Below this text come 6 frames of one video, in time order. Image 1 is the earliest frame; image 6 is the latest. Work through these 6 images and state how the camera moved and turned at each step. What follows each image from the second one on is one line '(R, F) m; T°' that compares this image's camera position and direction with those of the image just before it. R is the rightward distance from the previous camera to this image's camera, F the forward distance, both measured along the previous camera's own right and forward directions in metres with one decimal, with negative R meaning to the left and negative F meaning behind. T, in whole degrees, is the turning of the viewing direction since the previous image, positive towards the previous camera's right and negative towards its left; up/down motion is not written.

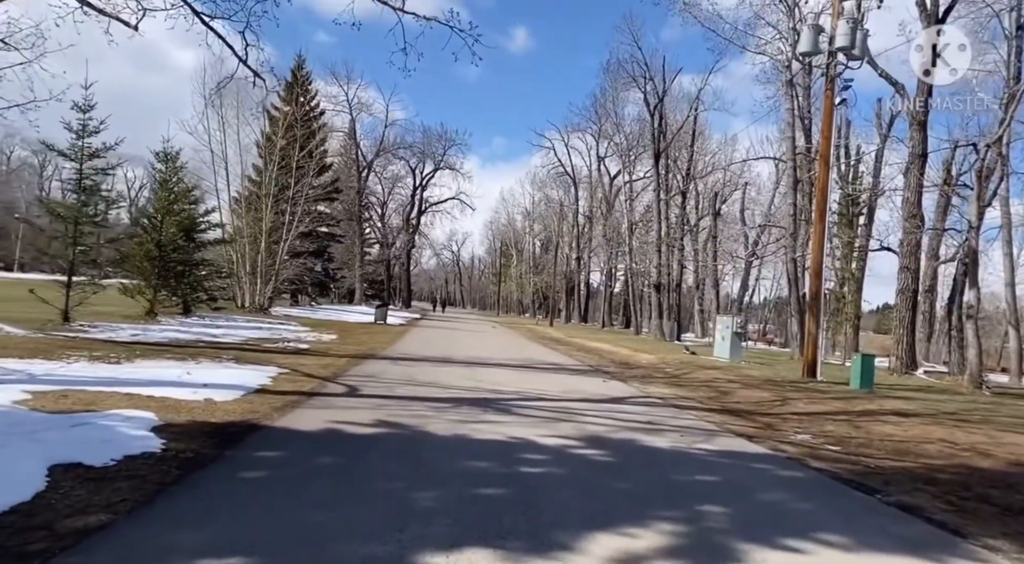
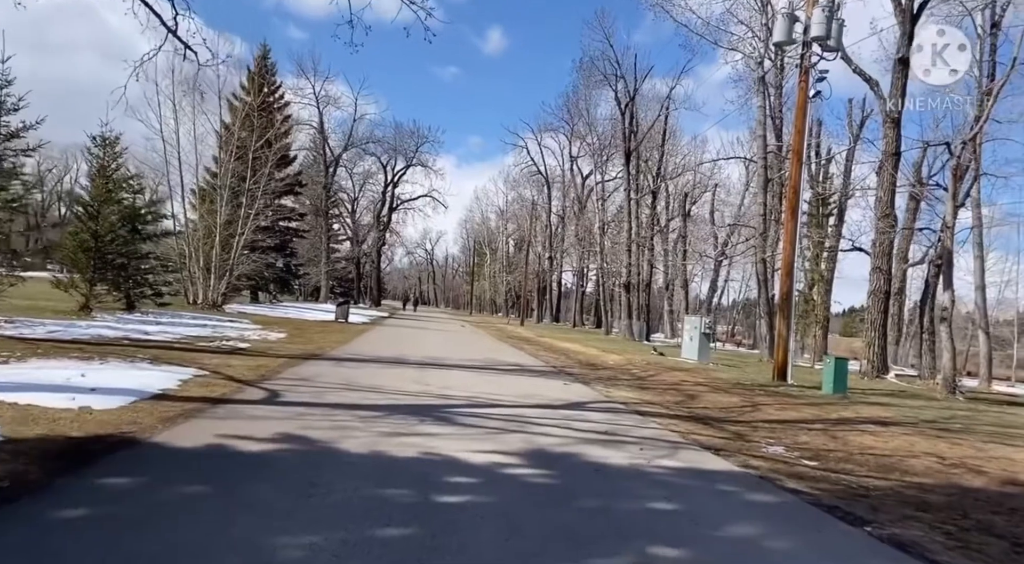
(+0.3, +1.0) m; +2°
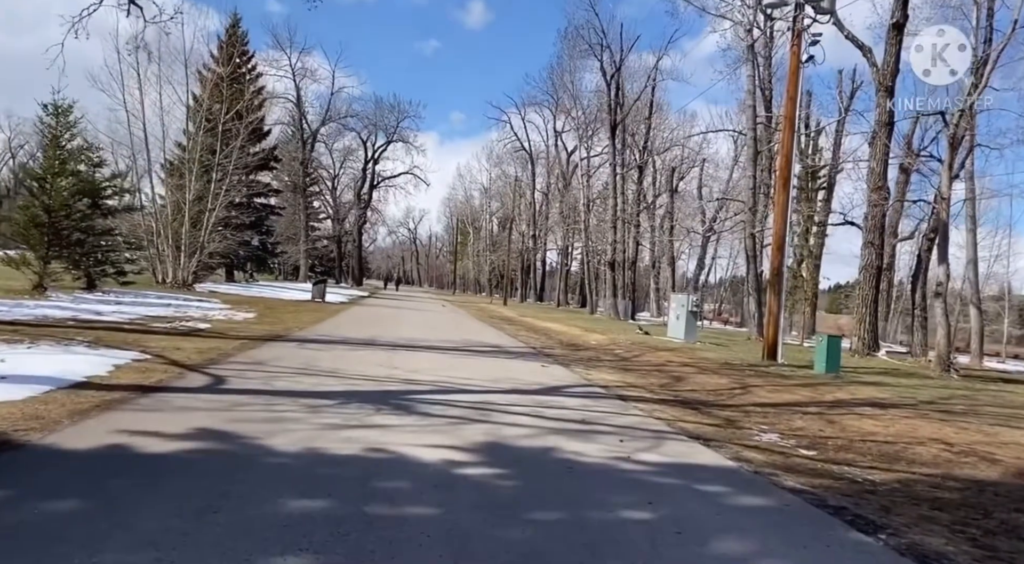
(+0.2, +0.8) m; +1°
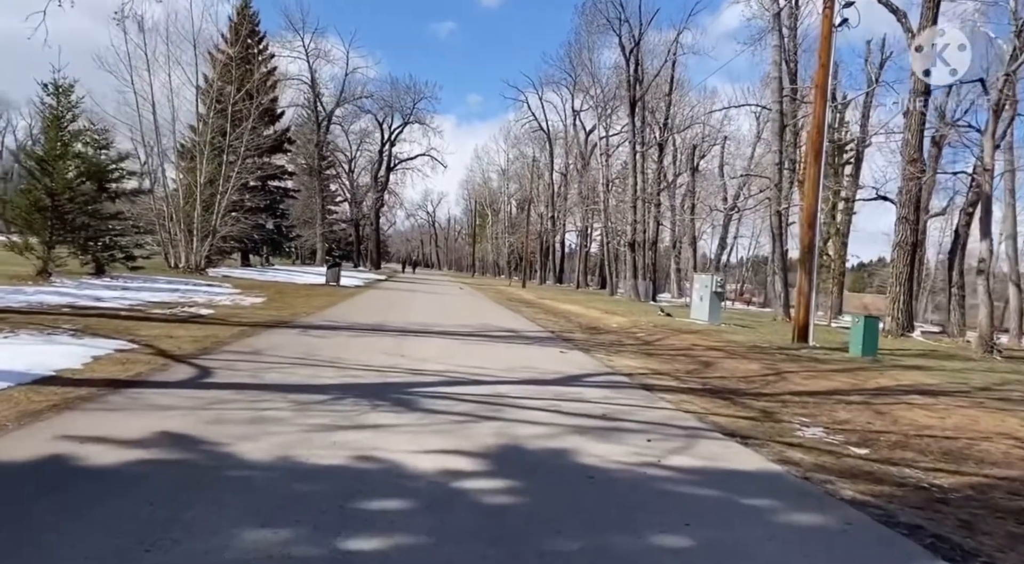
(+0.1, +0.7) m; -1°
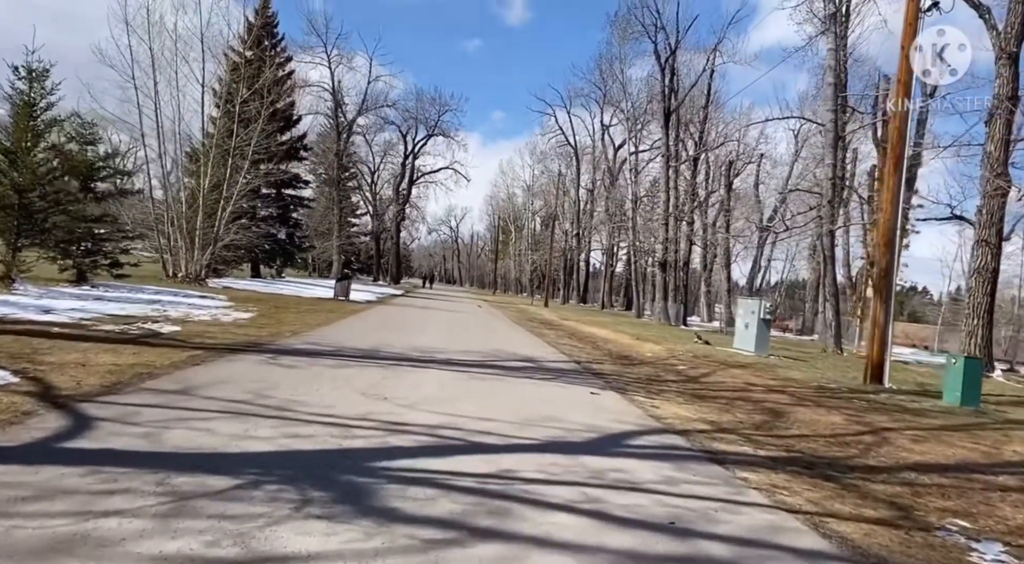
(0.0, +2.2) m; -2°
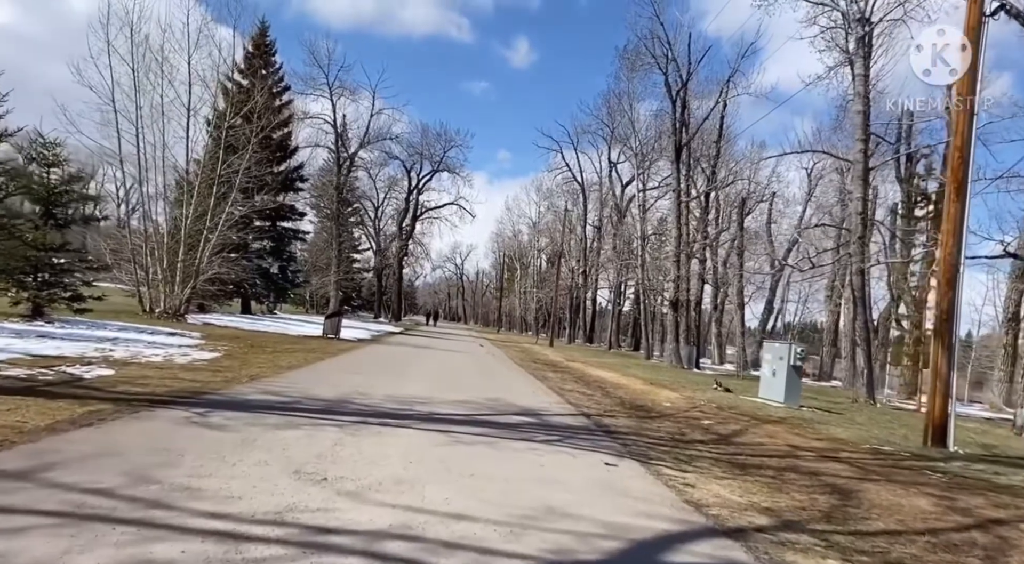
(+0.1, +1.9) m; 0°
